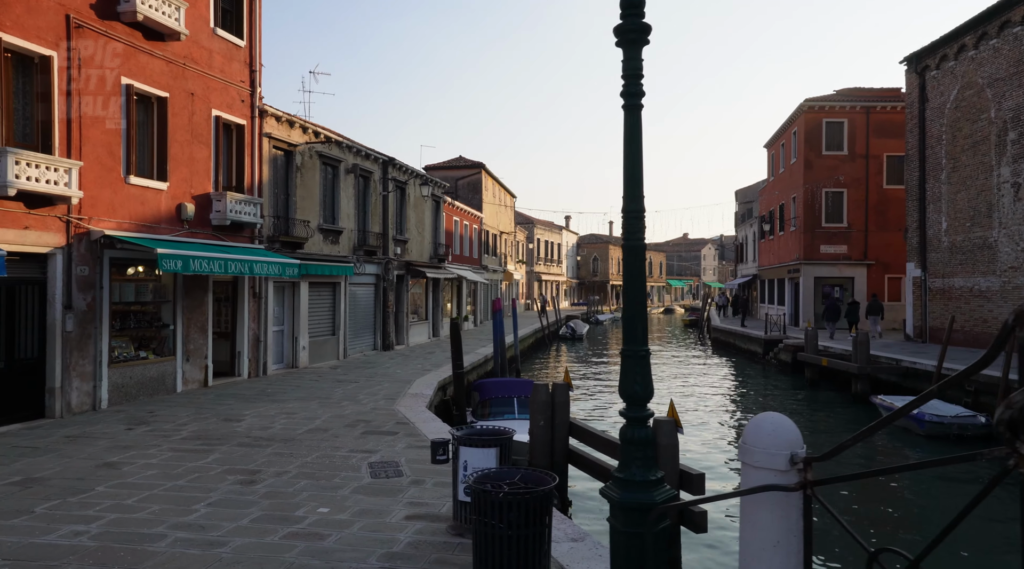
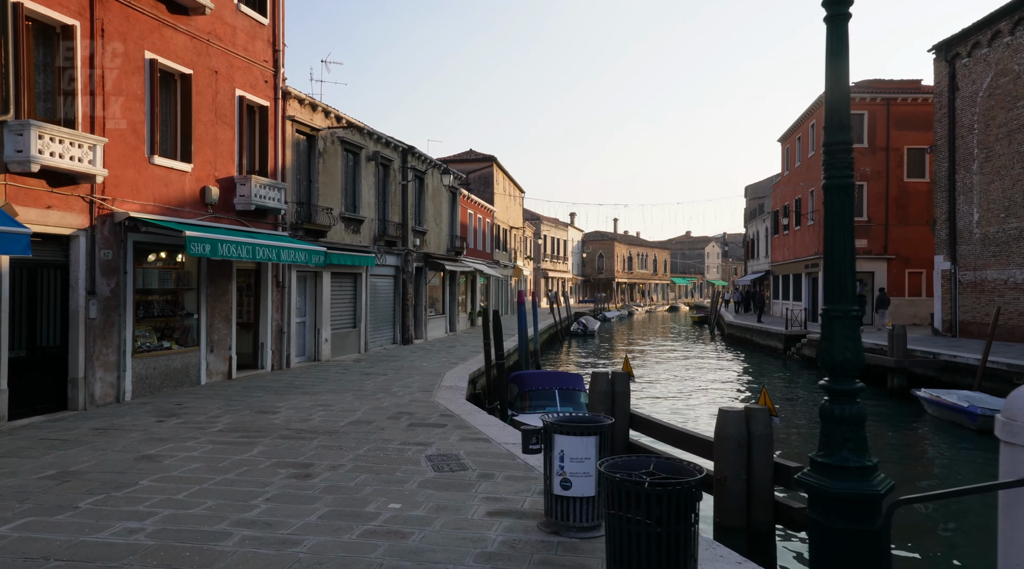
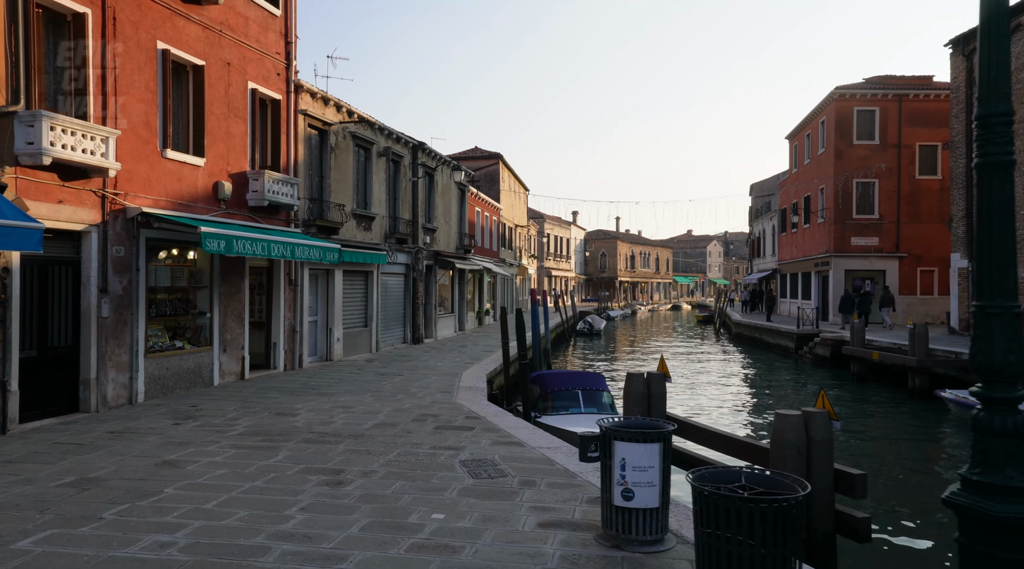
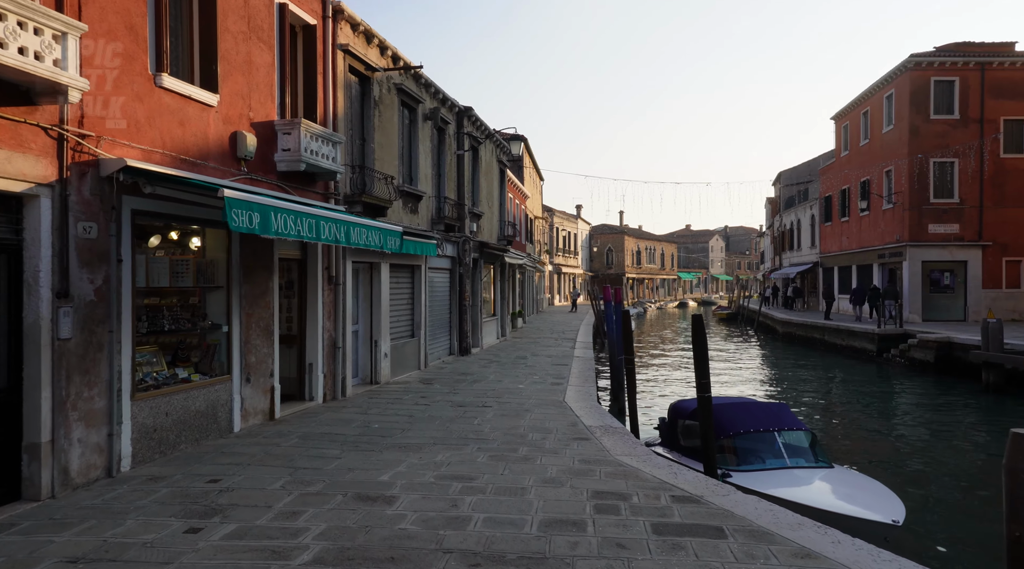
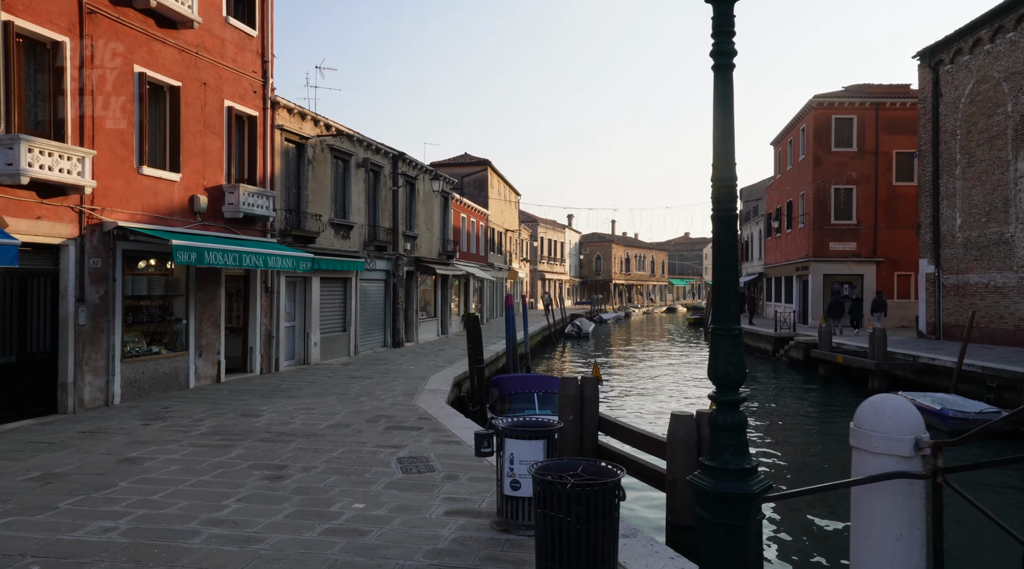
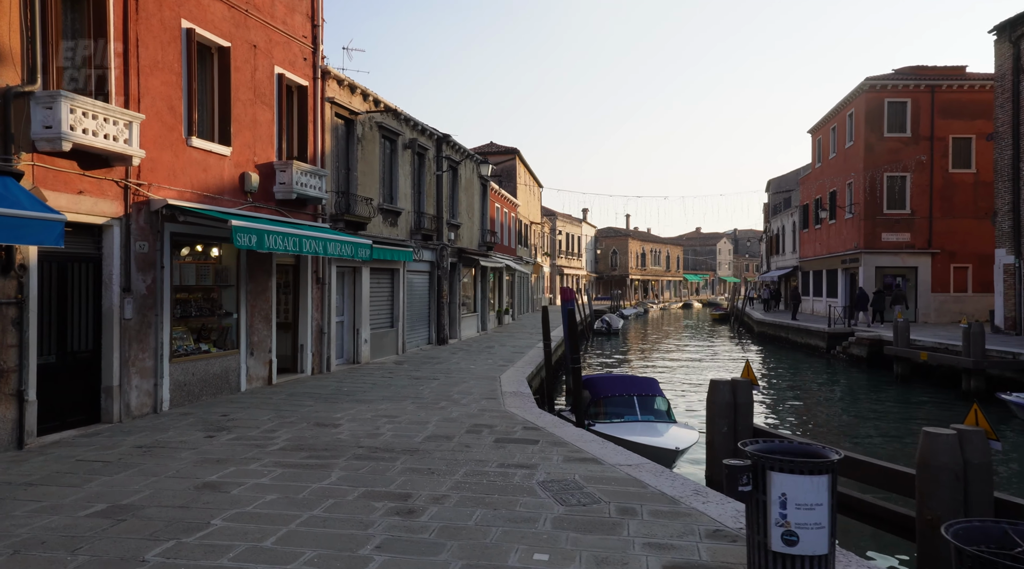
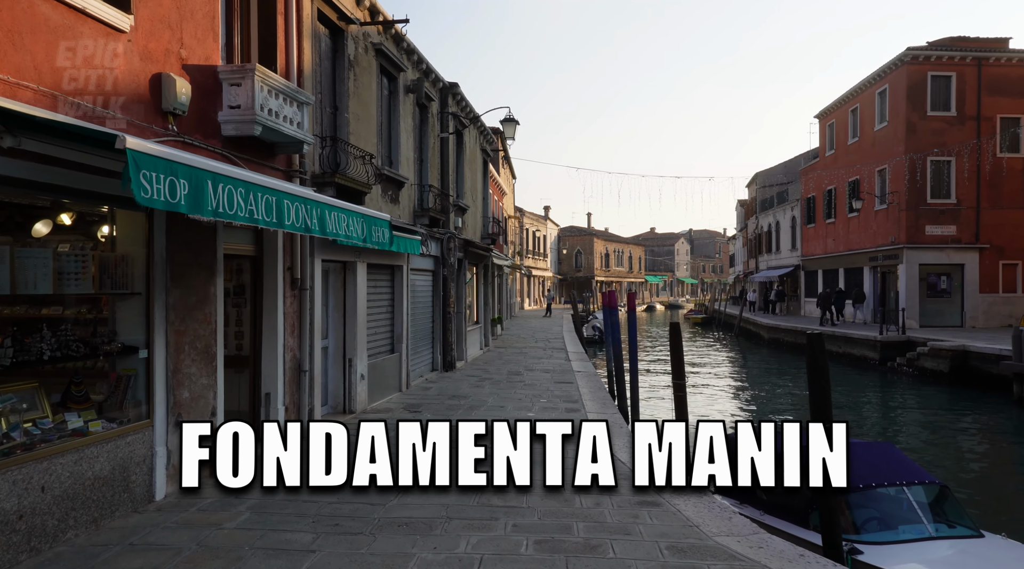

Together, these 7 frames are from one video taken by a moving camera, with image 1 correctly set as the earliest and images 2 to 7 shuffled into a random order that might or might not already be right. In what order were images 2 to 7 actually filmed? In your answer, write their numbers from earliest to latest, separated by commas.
5, 2, 3, 6, 4, 7
